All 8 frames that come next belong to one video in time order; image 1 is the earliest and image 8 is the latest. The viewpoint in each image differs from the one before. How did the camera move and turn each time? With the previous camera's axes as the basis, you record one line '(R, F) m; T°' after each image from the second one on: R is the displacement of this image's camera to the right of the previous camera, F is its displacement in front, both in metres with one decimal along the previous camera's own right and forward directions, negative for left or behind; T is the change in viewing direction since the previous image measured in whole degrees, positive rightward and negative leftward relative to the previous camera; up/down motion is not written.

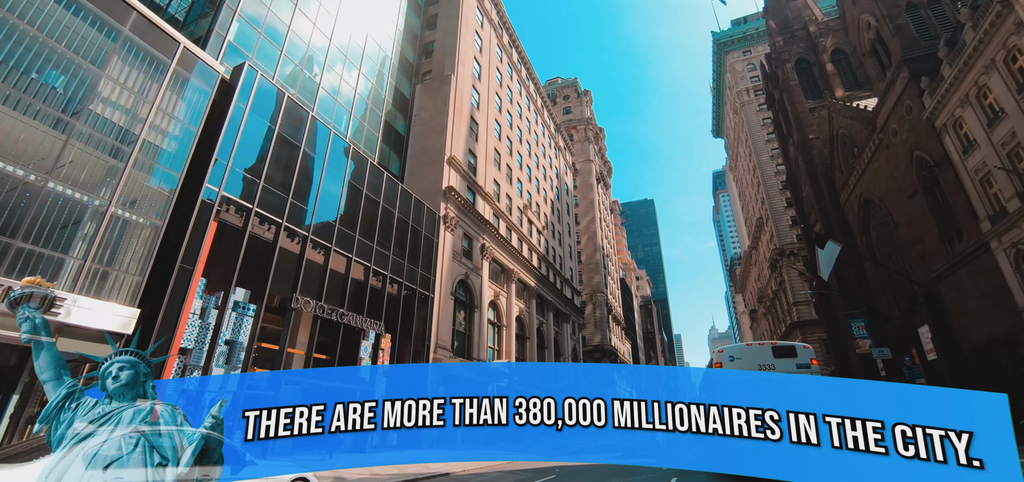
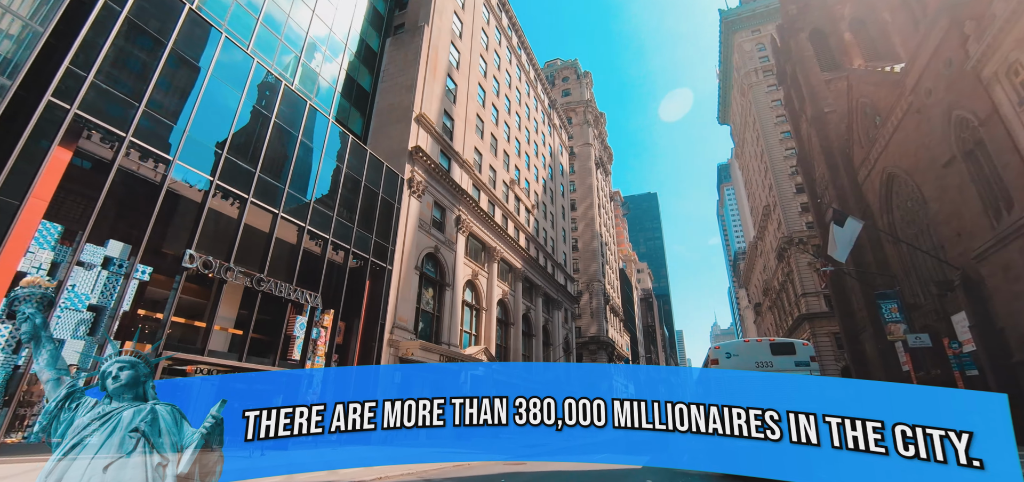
(+1.6, +3.6) m; 0°
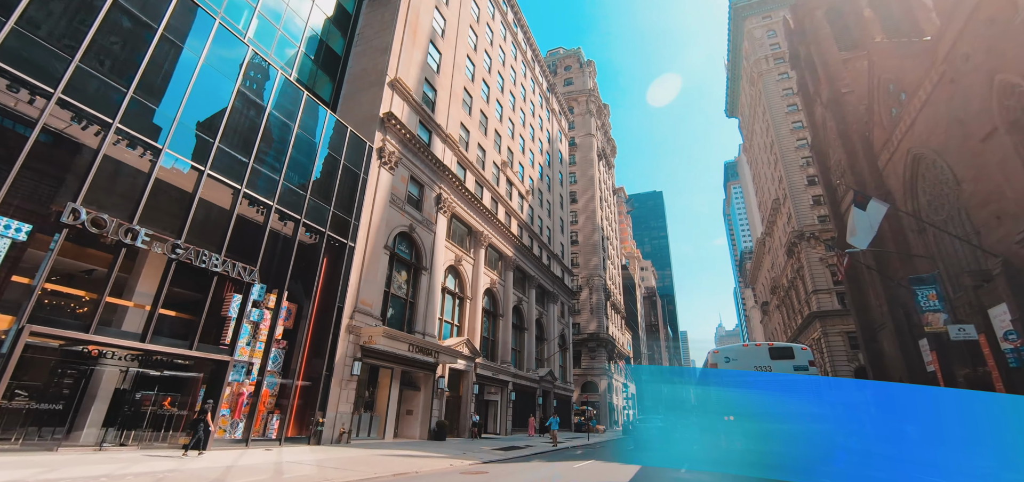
(+1.2, +2.6) m; -1°
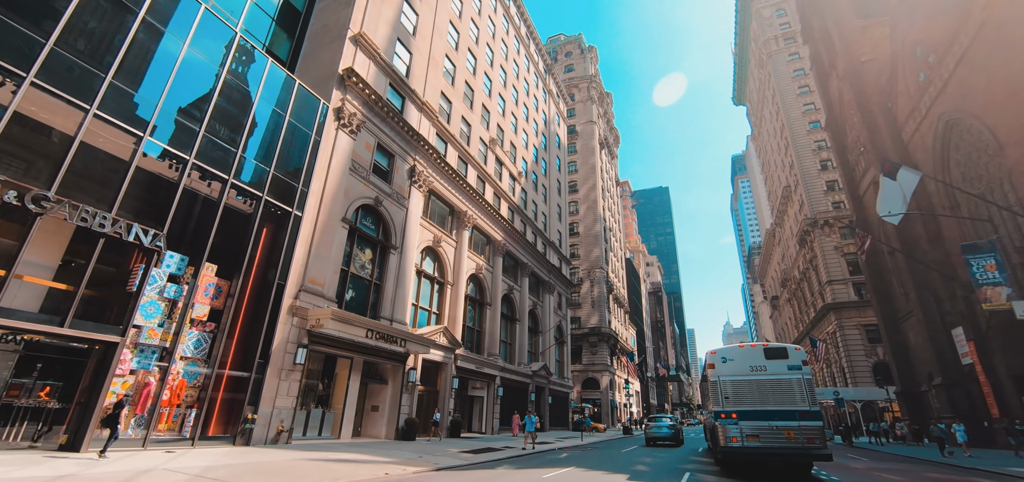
(+1.3, +2.8) m; -1°
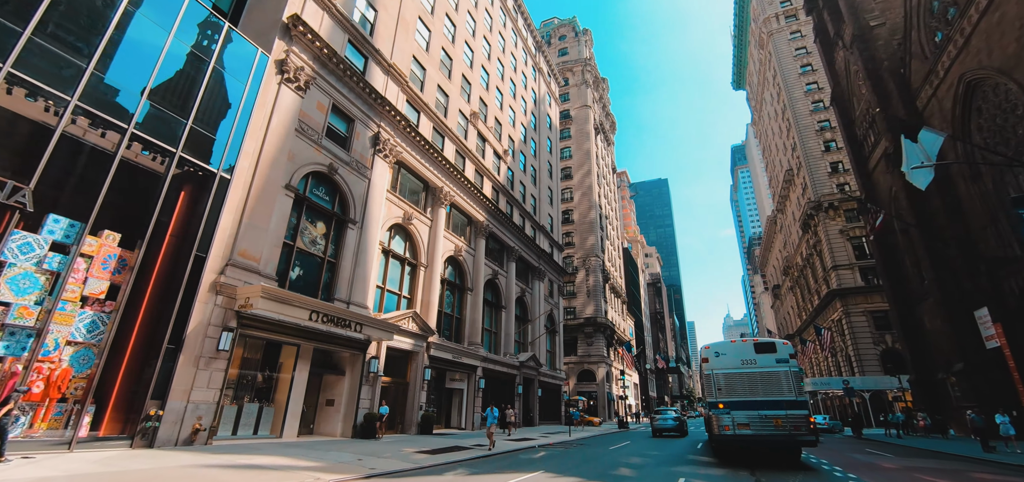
(+1.1, +2.4) m; 0°
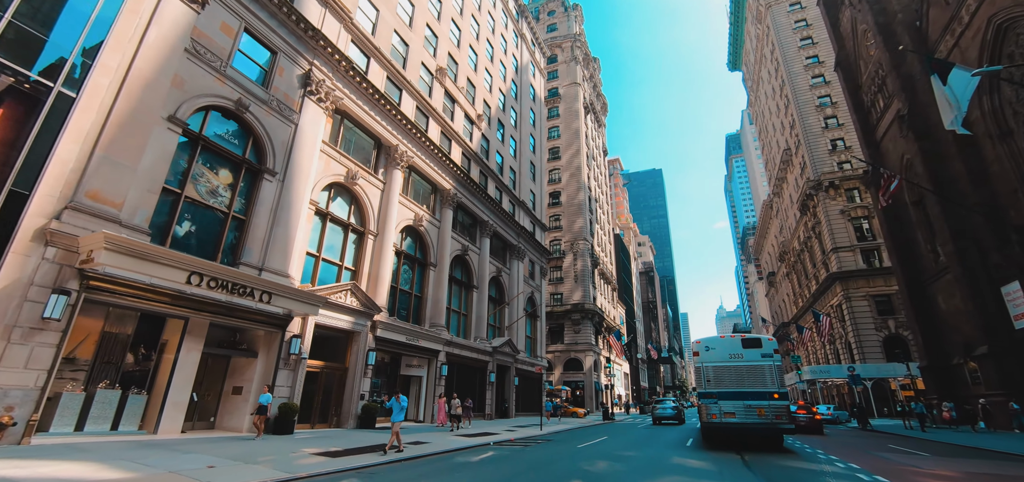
(+1.5, +3.2) m; +1°
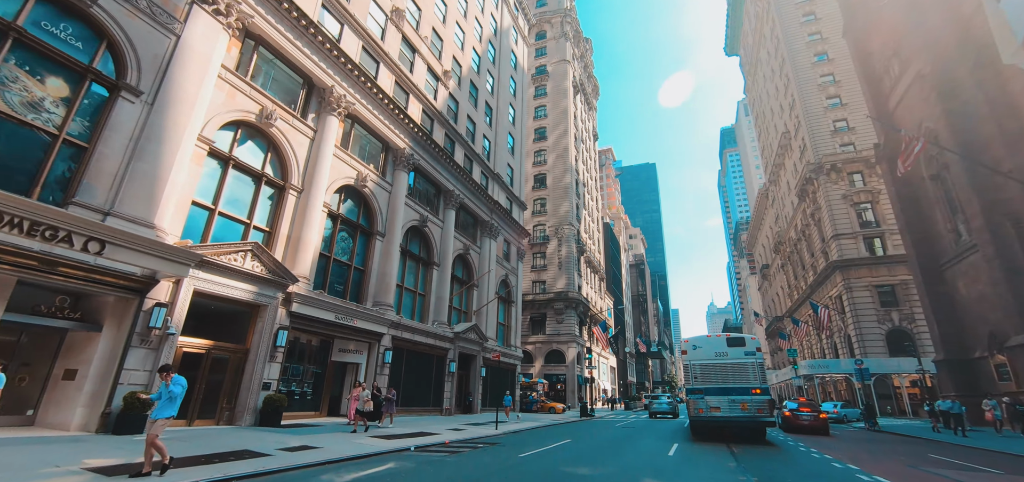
(+1.6, +3.5) m; +1°
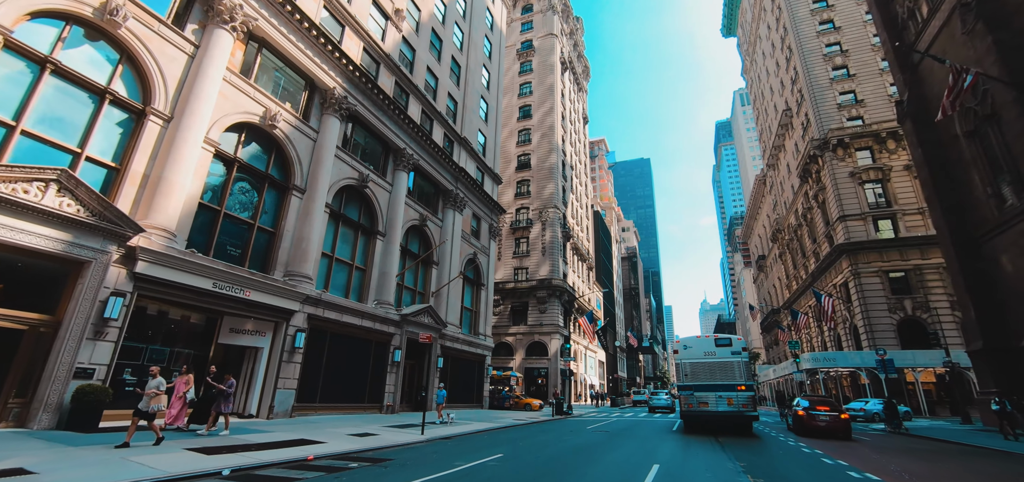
(+1.8, +4.0) m; +1°
